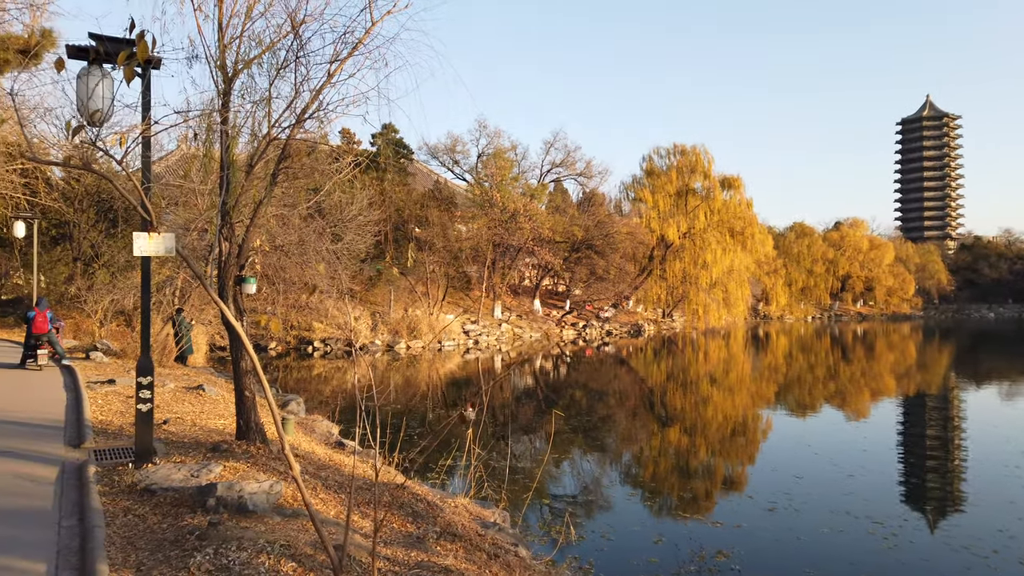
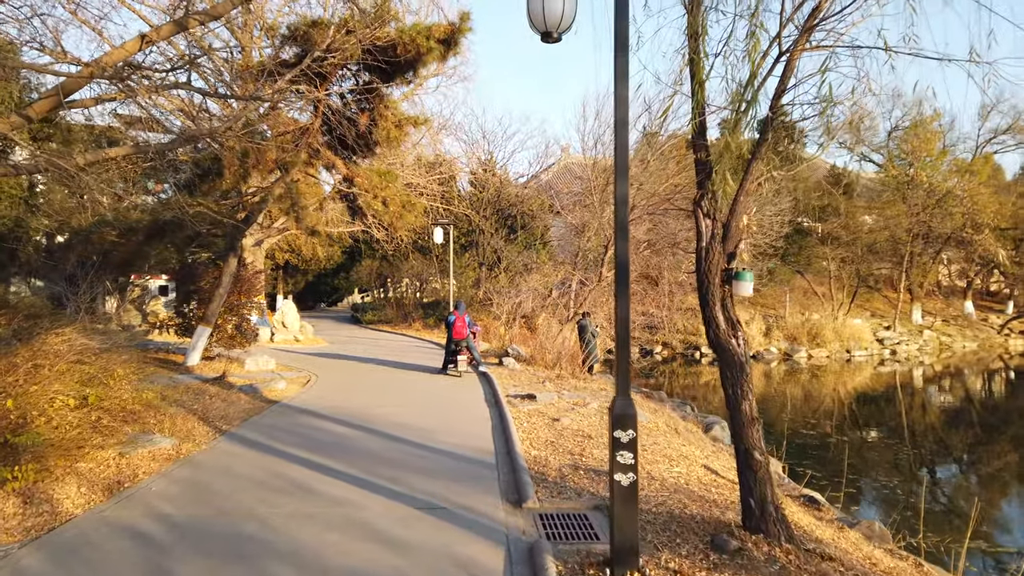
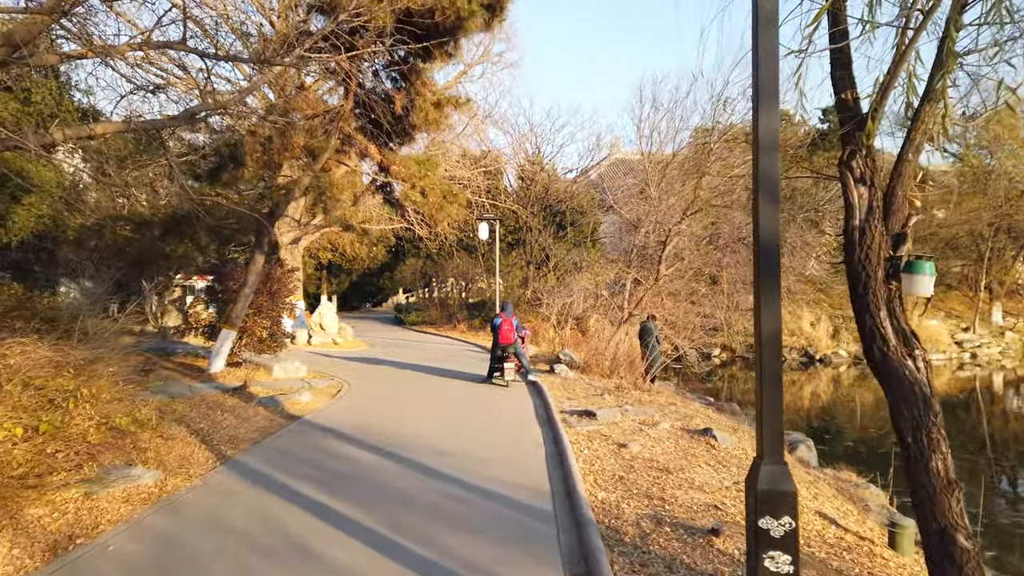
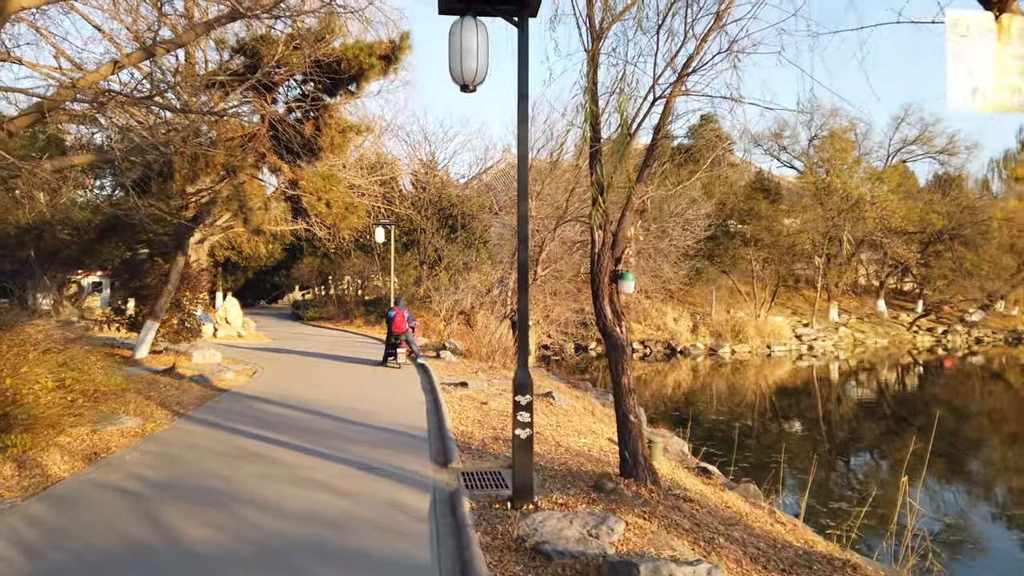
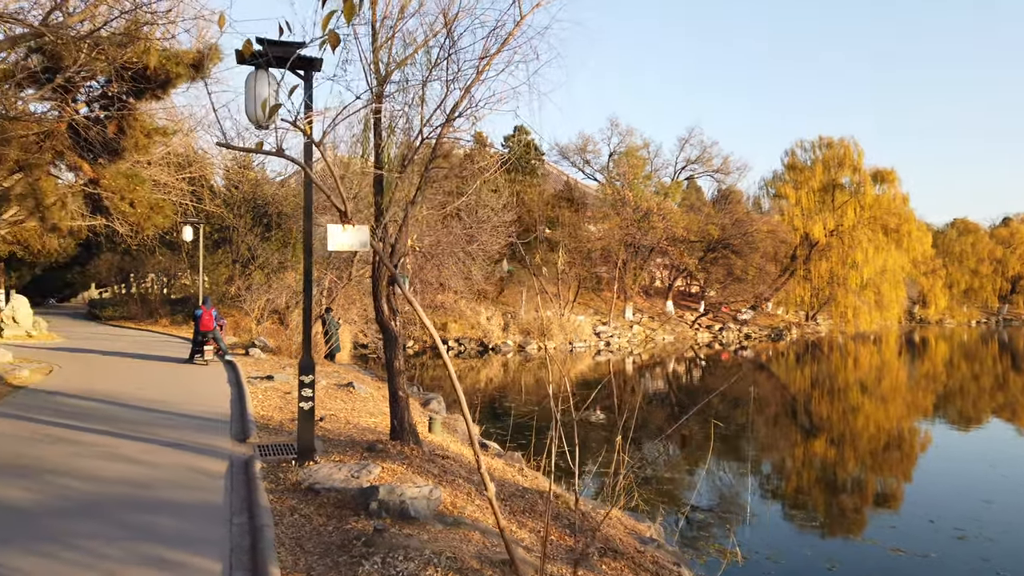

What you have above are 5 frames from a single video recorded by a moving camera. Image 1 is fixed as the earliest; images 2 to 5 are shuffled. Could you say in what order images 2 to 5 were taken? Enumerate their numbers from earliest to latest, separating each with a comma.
5, 4, 2, 3
